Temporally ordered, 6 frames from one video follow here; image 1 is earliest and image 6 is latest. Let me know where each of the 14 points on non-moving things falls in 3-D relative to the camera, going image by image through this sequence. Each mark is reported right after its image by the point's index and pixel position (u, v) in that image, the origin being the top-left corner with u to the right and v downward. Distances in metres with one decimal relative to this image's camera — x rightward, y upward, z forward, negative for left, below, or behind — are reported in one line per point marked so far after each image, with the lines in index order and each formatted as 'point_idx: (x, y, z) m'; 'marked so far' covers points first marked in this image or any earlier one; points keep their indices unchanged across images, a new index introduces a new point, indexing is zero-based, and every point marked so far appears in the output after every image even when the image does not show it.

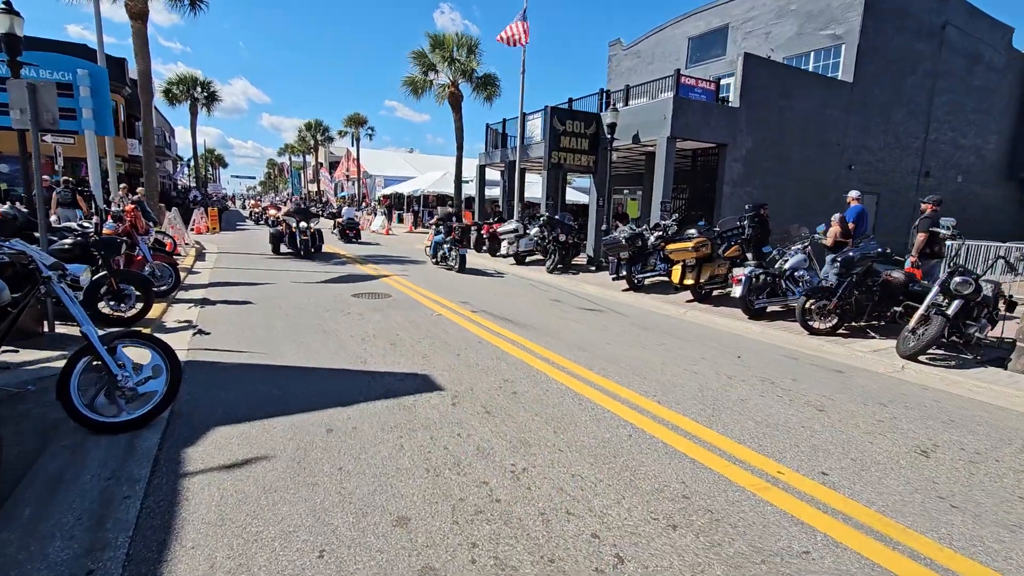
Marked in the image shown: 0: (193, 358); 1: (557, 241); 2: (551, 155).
0: (-3.4, -0.8, +5.4) m
1: (+1.3, +1.3, +13.8) m
2: (+1.1, +3.8, +14.3) m
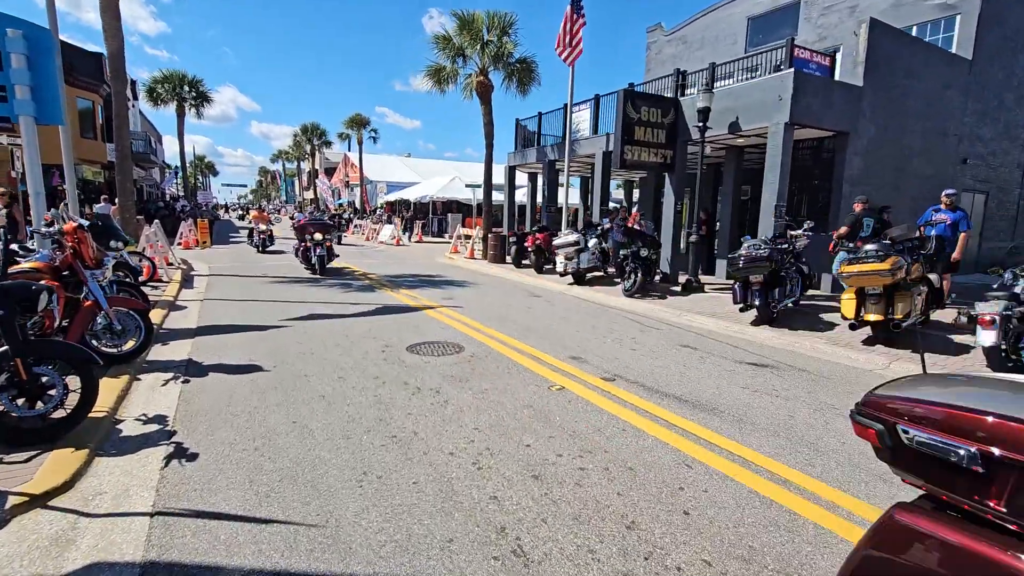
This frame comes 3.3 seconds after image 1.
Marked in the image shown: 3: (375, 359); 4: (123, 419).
0: (-1.8, -1.4, +2.6) m
1: (+2.8, +0.7, +11.1) m
2: (+2.6, +3.2, +11.6) m
3: (-1.6, -0.8, +5.7) m
4: (-3.3, -1.1, +4.3) m
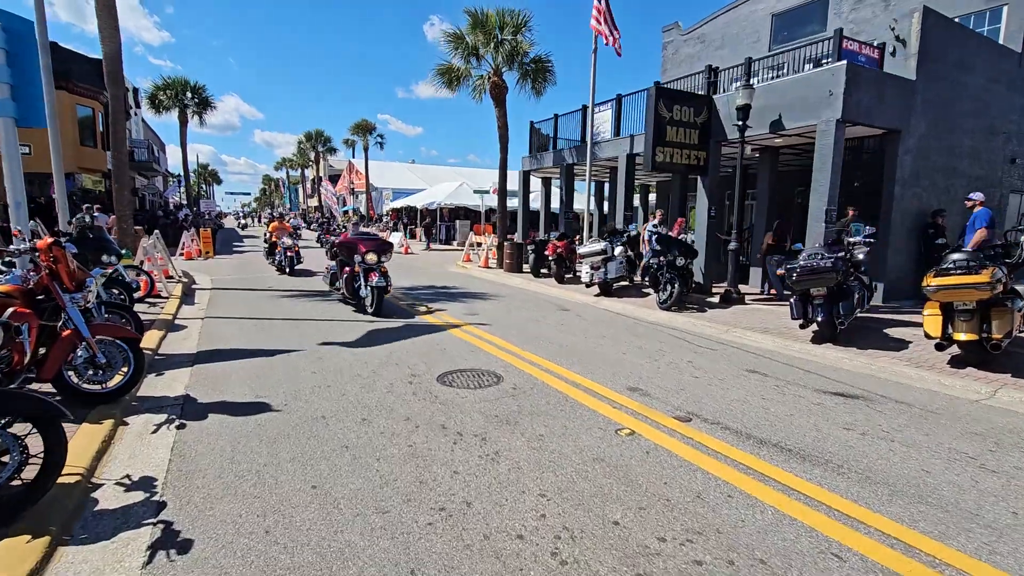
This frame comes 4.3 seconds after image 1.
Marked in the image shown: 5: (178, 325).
0: (-1.3, -1.5, +1.7) m
1: (+3.3, +0.5, +10.2) m
2: (+3.1, +3.0, +10.8) m
3: (-1.1, -1.1, +4.9) m
4: (-2.8, -1.3, +3.4) m
5: (-5.6, -0.6, +8.4) m
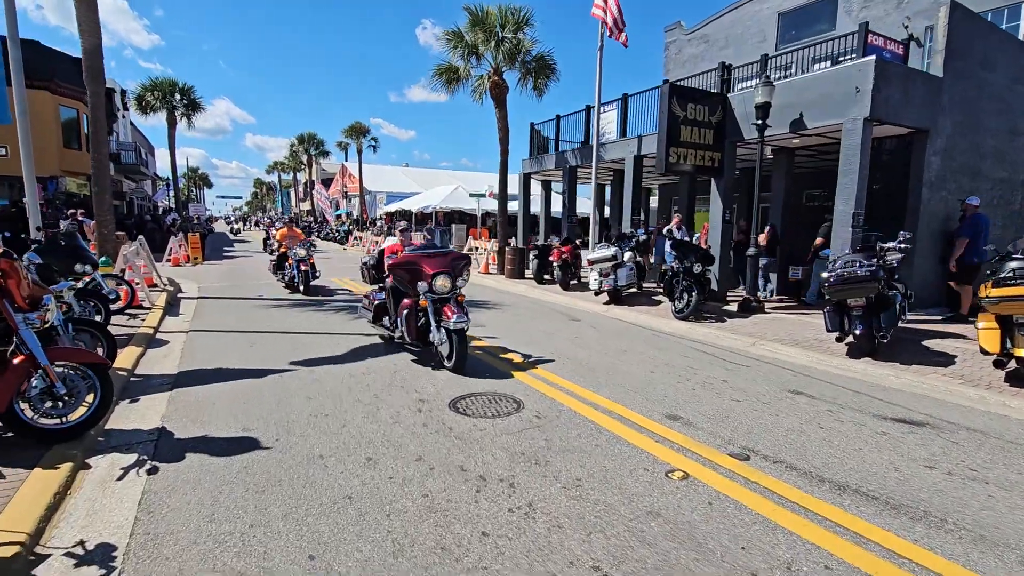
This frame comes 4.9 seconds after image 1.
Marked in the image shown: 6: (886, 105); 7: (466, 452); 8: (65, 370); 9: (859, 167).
0: (-1.1, -1.7, +1.1) m
1: (+3.4, +0.3, +9.7) m
2: (+3.2, +2.8, +10.2) m
3: (-0.9, -1.2, +4.3) m
4: (-2.6, -1.5, +2.8) m
5: (-5.4, -0.8, +7.7) m
6: (+6.5, +3.2, +8.7) m
7: (-0.3, -1.3, +3.8) m
8: (-3.6, -0.7, +4.1) m
9: (+6.0, +2.1, +8.7) m
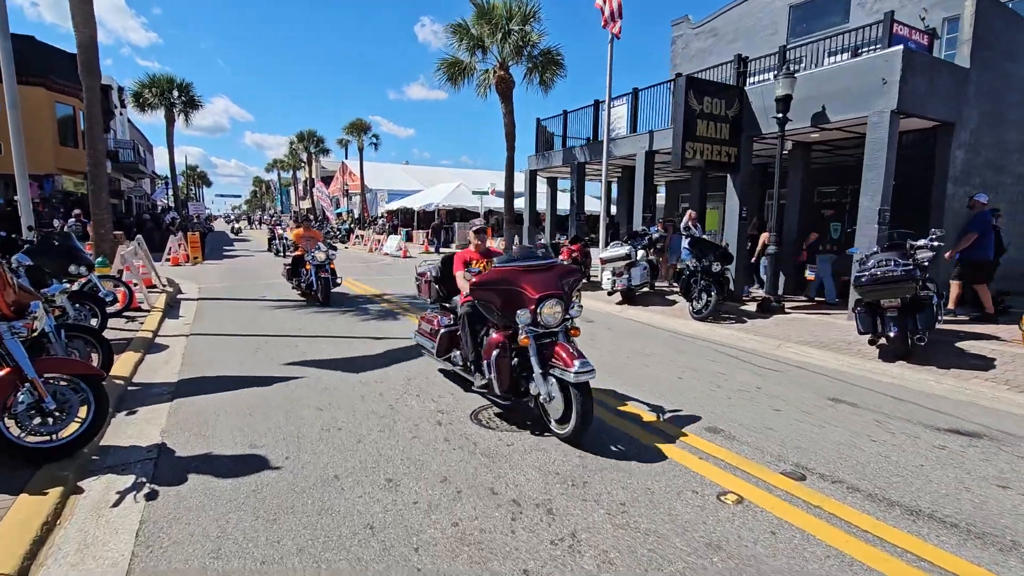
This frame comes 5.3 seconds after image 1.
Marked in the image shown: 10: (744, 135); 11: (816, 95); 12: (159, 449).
0: (-0.8, -1.7, +0.8) m
1: (+3.6, +0.3, +9.4) m
2: (+3.4, +2.8, +9.9) m
3: (-0.6, -1.2, +4.0) m
4: (-2.4, -1.5, +2.5) m
5: (-5.2, -0.8, +7.3) m
6: (+6.7, +3.2, +8.4) m
7: (-0.1, -1.3, +3.5) m
8: (-3.4, -0.7, +3.7) m
9: (+6.2, +2.1, +8.4) m
10: (+4.9, +3.2, +10.6) m
11: (+5.6, +3.6, +9.3) m
12: (-2.8, -1.3, +4.0) m
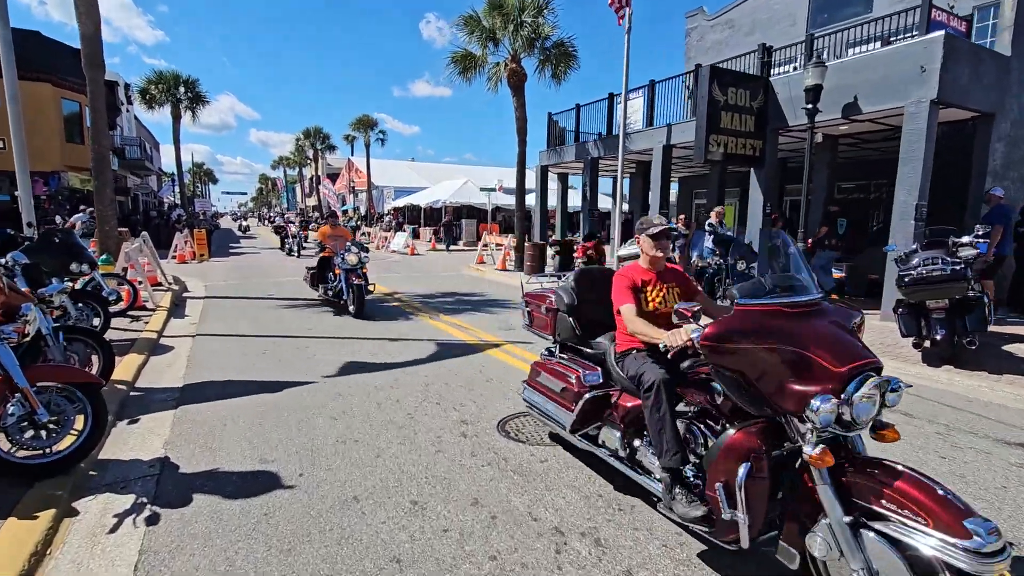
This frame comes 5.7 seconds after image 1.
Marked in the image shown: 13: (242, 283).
0: (-0.6, -1.7, +0.4) m
1: (+3.9, +0.3, +9.0) m
2: (+3.7, +2.8, +9.5) m
3: (-0.4, -1.2, +3.6) m
4: (-2.1, -1.5, +2.1) m
5: (-4.9, -0.8, +7.1) m
6: (+7.0, +3.2, +7.9) m
7: (+0.1, -1.3, +3.2) m
8: (-3.2, -0.7, +3.4) m
9: (+6.5, +2.1, +8.0) m
10: (+5.2, +3.3, +10.1) m
11: (+5.9, +3.6, +8.9) m
12: (-2.6, -1.3, +3.7) m
13: (-7.1, +0.1, +13.1) m
